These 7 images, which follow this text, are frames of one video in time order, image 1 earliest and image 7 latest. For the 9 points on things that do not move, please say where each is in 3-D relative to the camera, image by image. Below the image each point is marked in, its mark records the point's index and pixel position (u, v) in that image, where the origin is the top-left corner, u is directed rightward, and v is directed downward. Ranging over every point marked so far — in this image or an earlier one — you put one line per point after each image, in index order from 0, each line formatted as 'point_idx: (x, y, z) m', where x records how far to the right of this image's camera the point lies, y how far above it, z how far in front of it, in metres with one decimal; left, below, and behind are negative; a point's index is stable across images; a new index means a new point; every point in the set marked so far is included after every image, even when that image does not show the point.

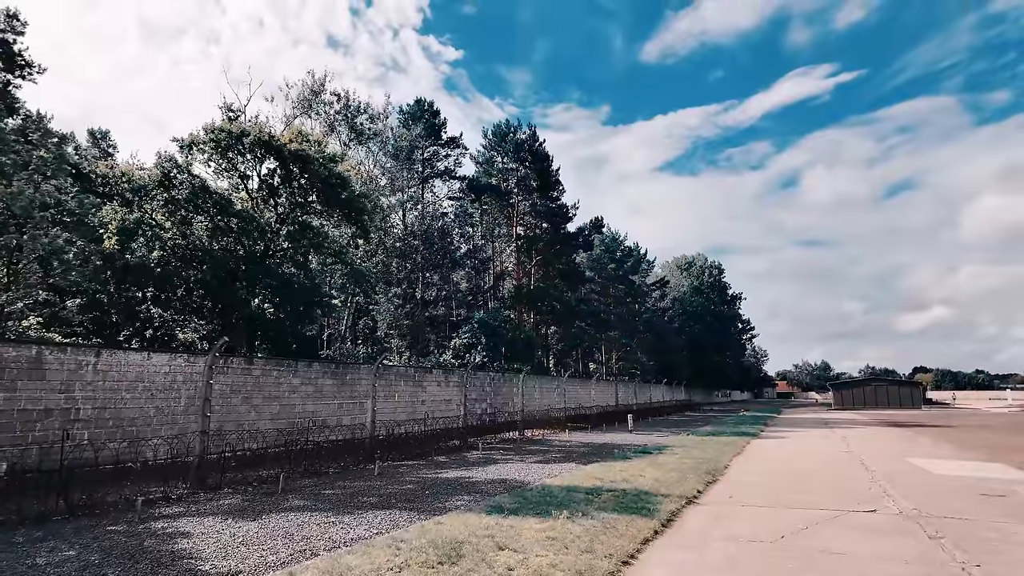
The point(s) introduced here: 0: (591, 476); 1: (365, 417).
0: (+1.5, -3.4, +11.4) m
1: (-4.2, -3.7, +18.0) m
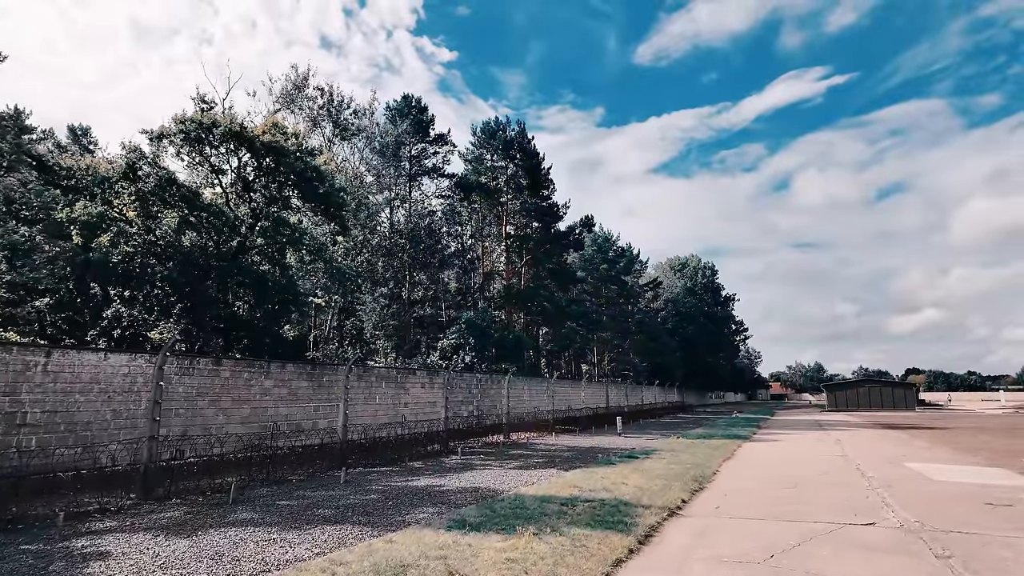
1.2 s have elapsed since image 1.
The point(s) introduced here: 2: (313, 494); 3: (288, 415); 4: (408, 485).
0: (+1.0, -3.3, +10.6) m
1: (-4.7, -3.7, +17.2) m
2: (-3.4, -3.5, +10.6) m
3: (-5.3, -3.2, +15.5) m
4: (-1.9, -3.6, +11.5) m
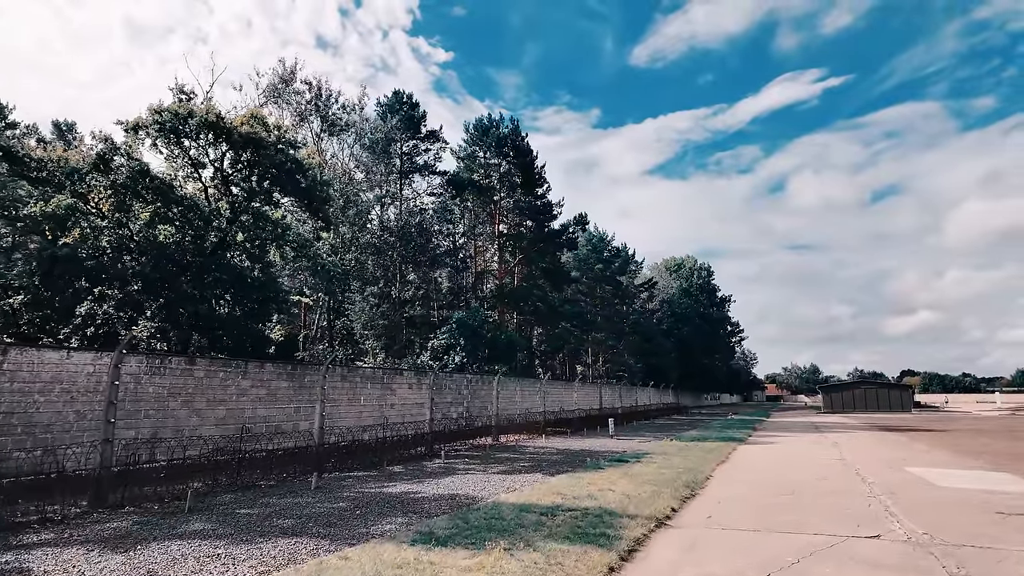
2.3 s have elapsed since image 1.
0: (+0.7, -3.3, +10.0) m
1: (-5.0, -3.6, +16.5) m
2: (-3.7, -3.4, +9.9) m
3: (-5.7, -3.0, +14.8) m
4: (-2.3, -3.5, +10.8) m
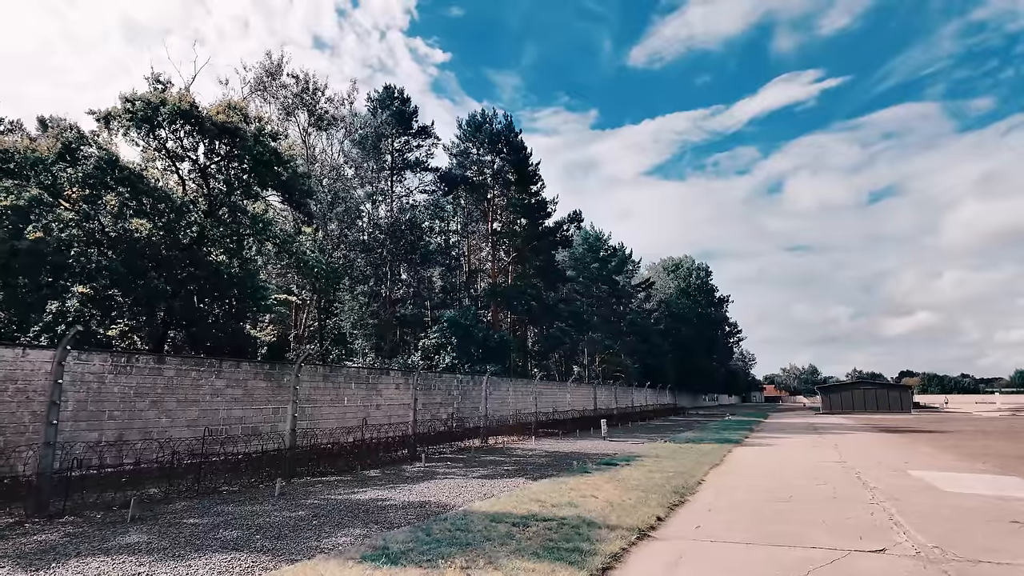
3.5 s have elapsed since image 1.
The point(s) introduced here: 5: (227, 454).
0: (+0.3, -3.1, +9.2) m
1: (-5.4, -3.4, +15.8) m
2: (-4.1, -3.2, +9.1) m
3: (-6.1, -2.9, +14.0) m
4: (-2.6, -3.4, +10.1) m
5: (-5.8, -3.4, +12.6) m
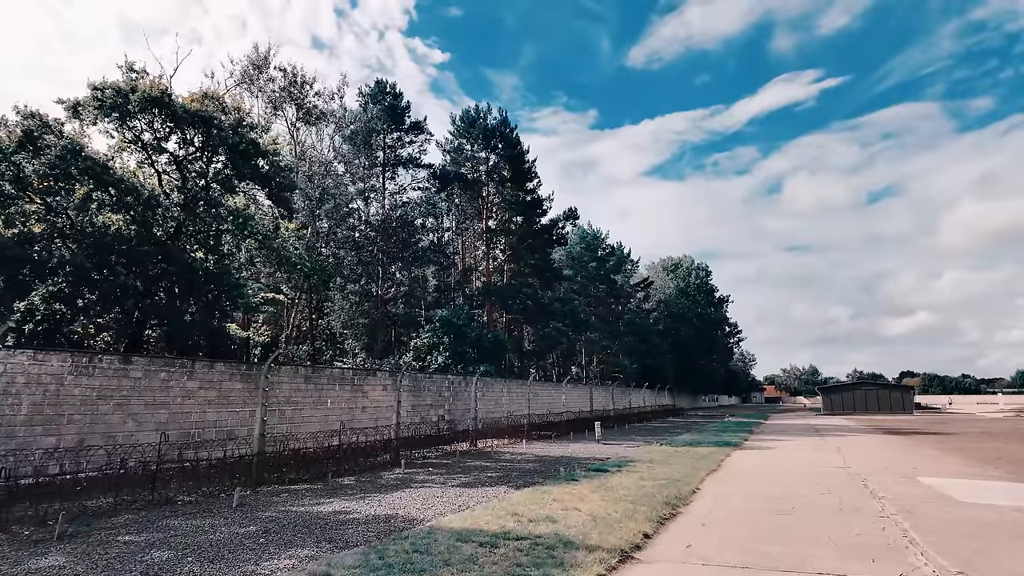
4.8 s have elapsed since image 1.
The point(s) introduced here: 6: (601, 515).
0: (0.0, -3.0, +8.4) m
1: (-5.8, -3.3, +14.9) m
2: (-4.5, -3.1, +8.3) m
3: (-6.4, -2.8, +13.2) m
4: (-3.0, -3.3, +9.3) m
5: (-6.1, -3.3, +11.7) m
6: (+1.2, -3.0, +8.1) m
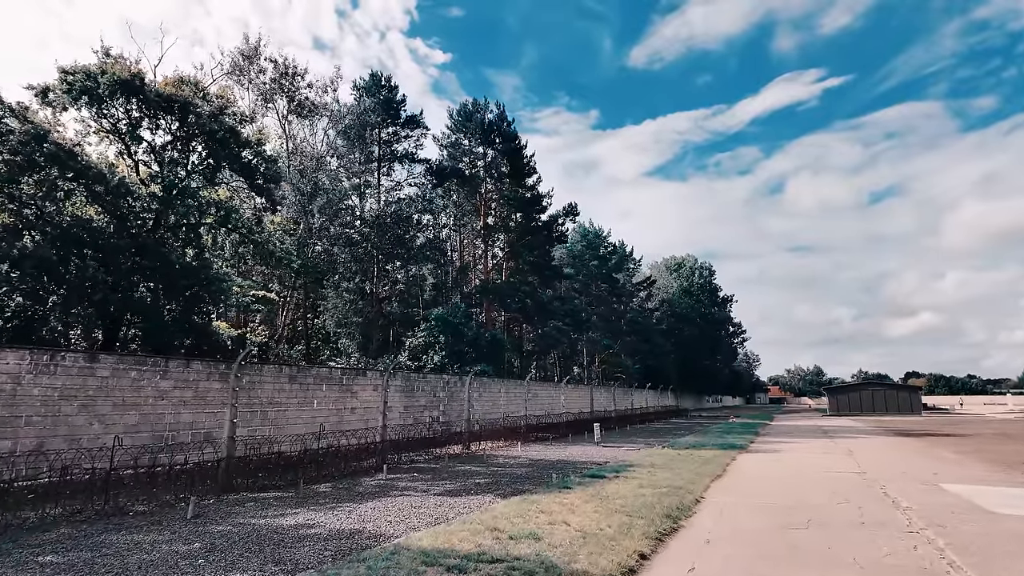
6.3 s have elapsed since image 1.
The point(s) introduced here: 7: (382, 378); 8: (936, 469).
0: (-0.2, -2.8, +7.5) m
1: (-6.0, -3.2, +14.0) m
2: (-4.7, -3.0, +7.4) m
3: (-6.6, -2.7, +12.3) m
4: (-3.2, -3.1, +8.3) m
5: (-6.3, -3.1, +10.8) m
6: (+0.9, -2.8, +7.2) m
7: (-4.1, -2.7, +19.1) m
8: (+9.8, -4.2, +14.4) m
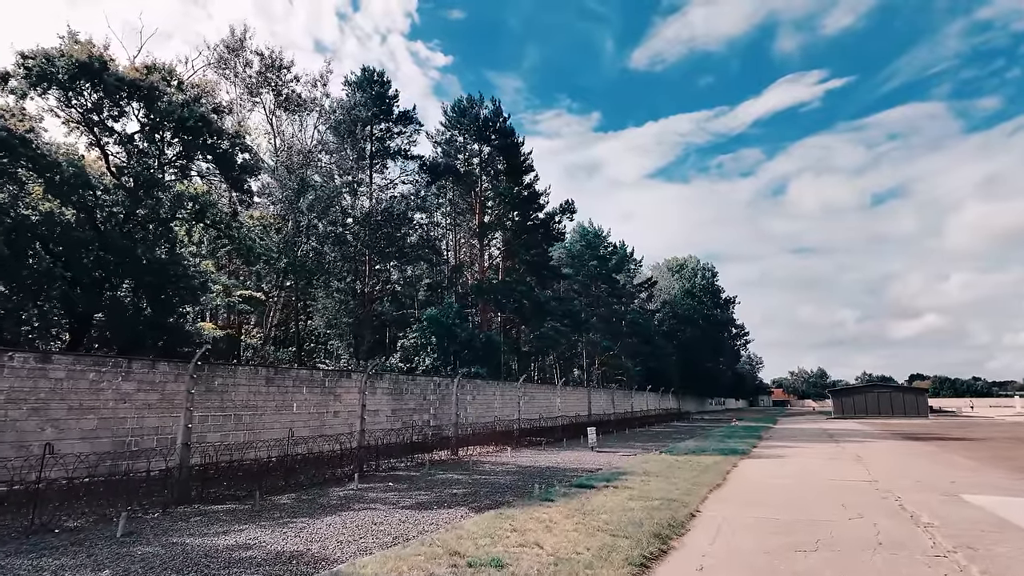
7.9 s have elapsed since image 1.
0: (-0.6, -2.7, +6.5) m
1: (-6.3, -3.1, +13.0) m
2: (-5.1, -2.8, +6.4) m
3: (-7.0, -2.6, +11.3) m
4: (-3.6, -3.0, +7.3) m
5: (-6.7, -3.0, +9.8) m
6: (+0.5, -2.6, +6.1) m
7: (-4.5, -2.7, +18.2) m
8: (+9.4, -4.0, +13.4) m
